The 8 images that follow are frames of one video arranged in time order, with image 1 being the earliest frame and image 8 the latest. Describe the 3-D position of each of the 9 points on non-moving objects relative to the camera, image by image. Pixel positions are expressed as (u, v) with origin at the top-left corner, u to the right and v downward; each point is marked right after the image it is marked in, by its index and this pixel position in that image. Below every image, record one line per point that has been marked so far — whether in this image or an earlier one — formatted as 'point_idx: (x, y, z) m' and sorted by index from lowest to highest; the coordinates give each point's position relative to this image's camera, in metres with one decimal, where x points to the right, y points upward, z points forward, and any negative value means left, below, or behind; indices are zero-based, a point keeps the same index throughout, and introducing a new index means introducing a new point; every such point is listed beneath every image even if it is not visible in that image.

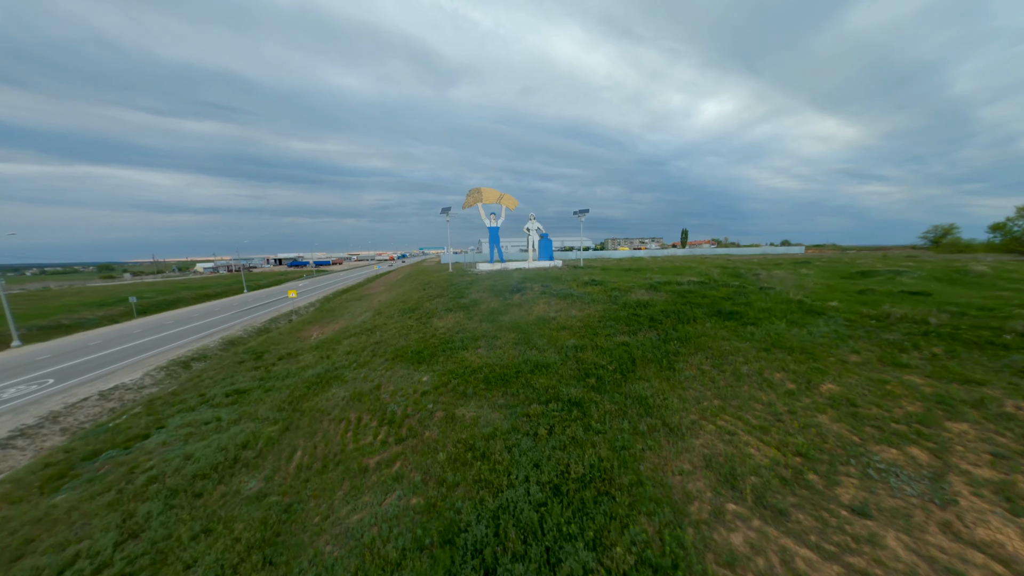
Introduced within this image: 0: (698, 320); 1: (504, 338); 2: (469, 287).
0: (+6.0, -1.1, +9.1) m
1: (-0.3, -1.8, +10.1) m
2: (-2.6, 0.0, +17.0) m
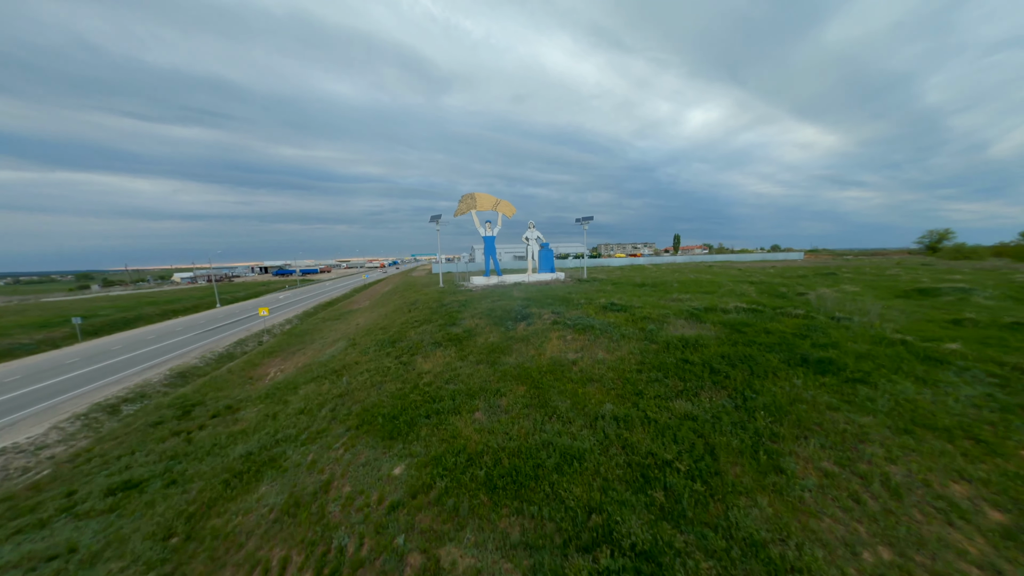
0: (+6.2, -2.0, +6.6) m
1: (-0.1, -2.8, +7.5) m
2: (-2.5, -1.2, +14.4) m
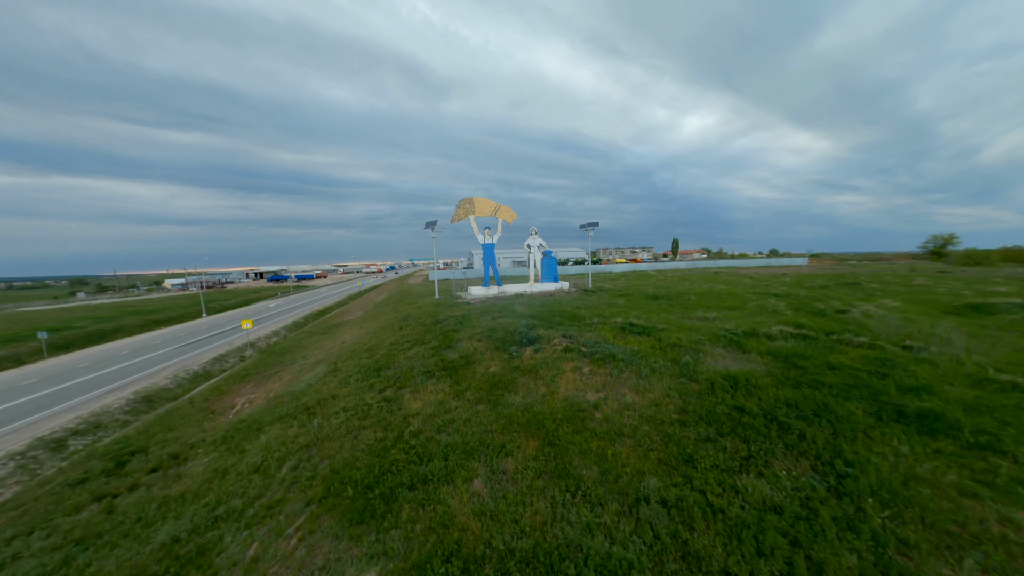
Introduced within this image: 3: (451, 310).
0: (+6.4, -2.6, +5.0) m
1: (+0.1, -3.4, +5.8) m
2: (-2.4, -1.9, +12.7) m
3: (-3.6, -1.3, +16.9) m
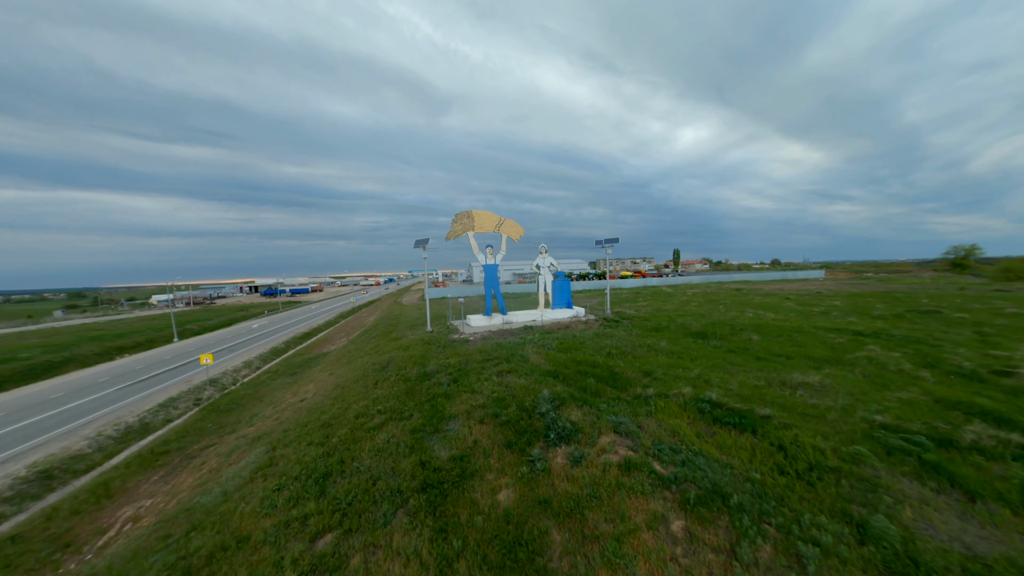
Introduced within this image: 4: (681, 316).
0: (+6.9, -3.9, +1.4) m
1: (+0.6, -4.8, +2.2) m
2: (-1.9, -3.5, +9.1) m
3: (-3.1, -3.1, +13.3) m
4: (+11.4, -2.0, +19.3) m
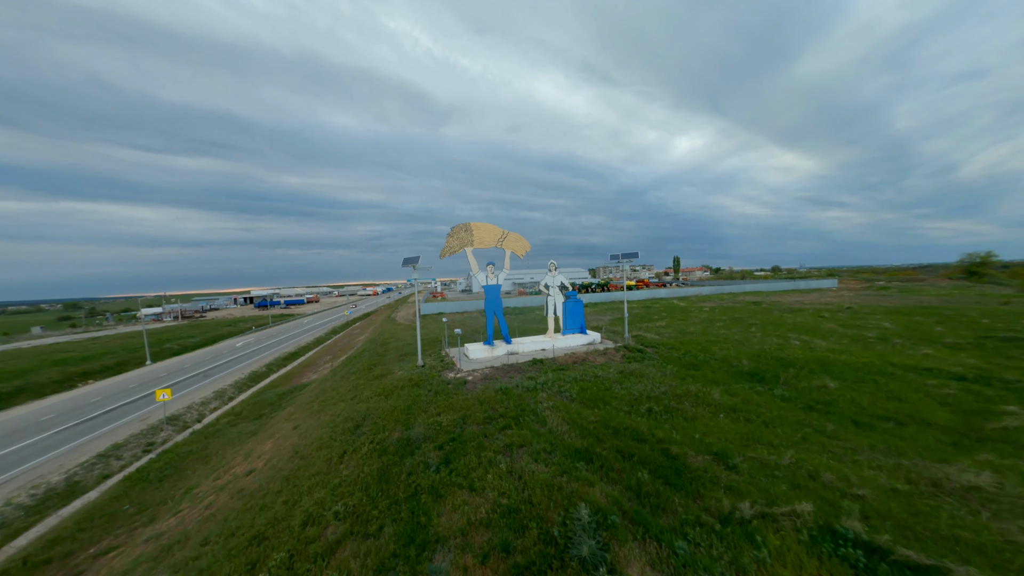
0: (+7.2, -4.7, -1.4) m
1: (+1.0, -5.7, -0.6) m
2: (-1.6, -4.6, +6.3) m
3: (-2.8, -4.3, +10.5) m
4: (+11.7, -3.3, +16.6) m
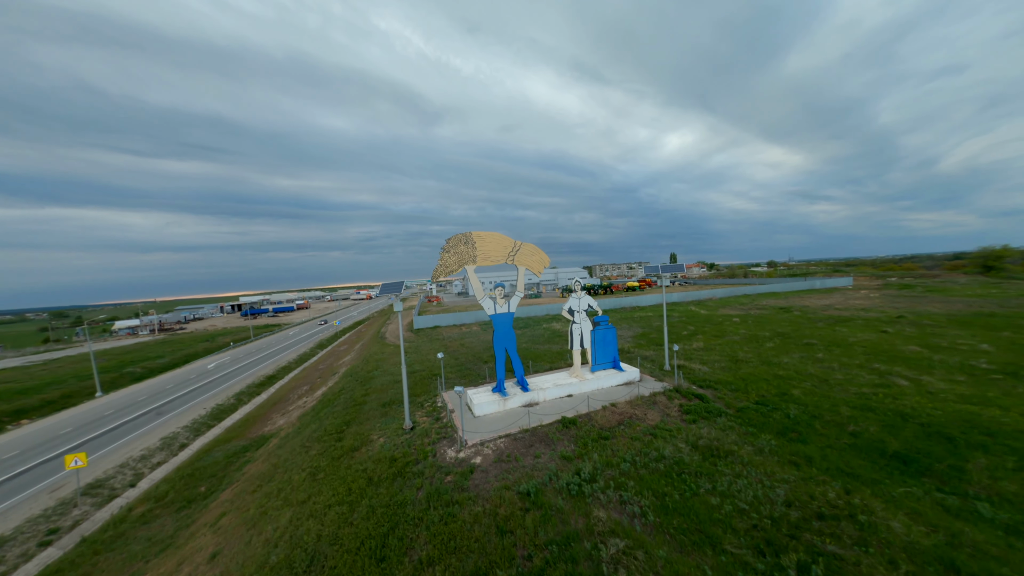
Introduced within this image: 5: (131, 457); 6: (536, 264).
0: (+8.3, -5.9, -5.2) m
1: (+2.0, -7.0, -4.6) m
2: (-0.6, -6.0, +2.4) m
3: (-1.9, -5.7, +6.5) m
4: (+12.5, -4.4, +12.8) m
5: (-23.9, -10.5, +17.9) m
6: (+1.2, +1.2, +13.5) m
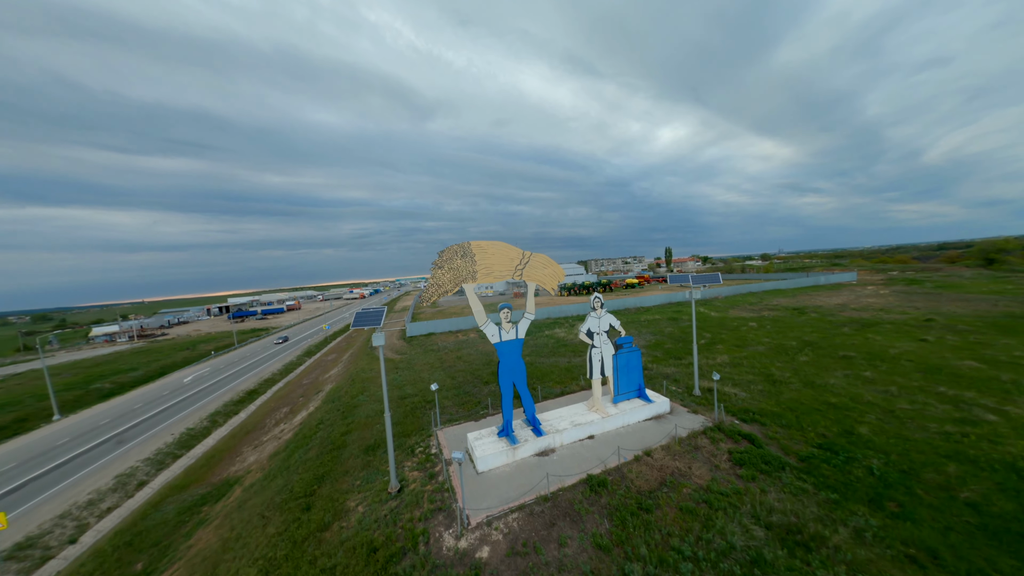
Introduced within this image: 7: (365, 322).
0: (+8.9, -6.9, -7.3) m
1: (+2.7, -8.0, -6.7) m
2: (-0.1, -6.9, +0.1) m
3: (-1.5, -6.6, +4.3) m
4: (+12.8, -5.0, +10.8) m
5: (-23.6, -11.5, +15.4) m
6: (+1.4, +0.4, +11.2) m
7: (-4.4, -1.1, +8.6) m
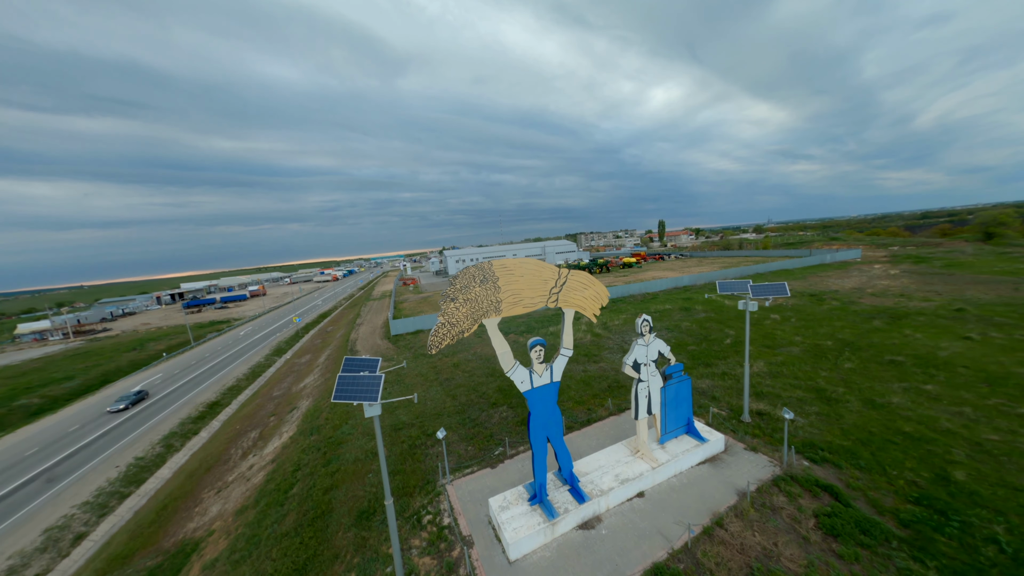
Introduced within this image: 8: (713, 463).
0: (+10.6, -9.1, -8.7) m
1: (+4.3, -10.3, -8.2) m
2: (+1.3, -8.7, -1.5) m
3: (-0.2, -8.0, +2.5) m
4: (+13.9, -5.6, +9.2) m
5: (-22.5, -12.4, +13.5) m
6: (+2.4, -0.4, +8.9) m
7: (-3.4, -2.3, +6.3) m
8: (+6.9, -5.9, +9.8) m
